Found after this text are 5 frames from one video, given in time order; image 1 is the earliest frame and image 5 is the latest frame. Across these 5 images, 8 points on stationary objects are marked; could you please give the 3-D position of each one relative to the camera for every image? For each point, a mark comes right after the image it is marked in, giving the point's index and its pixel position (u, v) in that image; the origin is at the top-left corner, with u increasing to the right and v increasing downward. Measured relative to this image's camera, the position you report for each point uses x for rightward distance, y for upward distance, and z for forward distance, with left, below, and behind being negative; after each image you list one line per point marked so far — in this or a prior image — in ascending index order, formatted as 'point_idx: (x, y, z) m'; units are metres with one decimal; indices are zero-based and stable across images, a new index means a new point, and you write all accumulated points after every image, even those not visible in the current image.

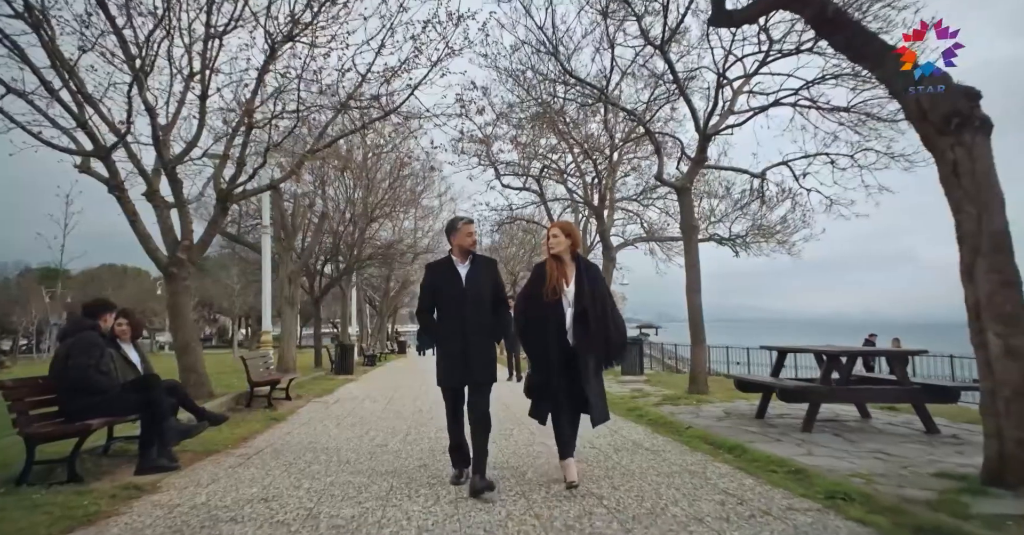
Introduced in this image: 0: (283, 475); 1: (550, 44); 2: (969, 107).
0: (-2.3, -2.1, +6.1) m
1: (+0.9, +5.6, +14.7) m
2: (+4.3, +1.5, +5.5) m
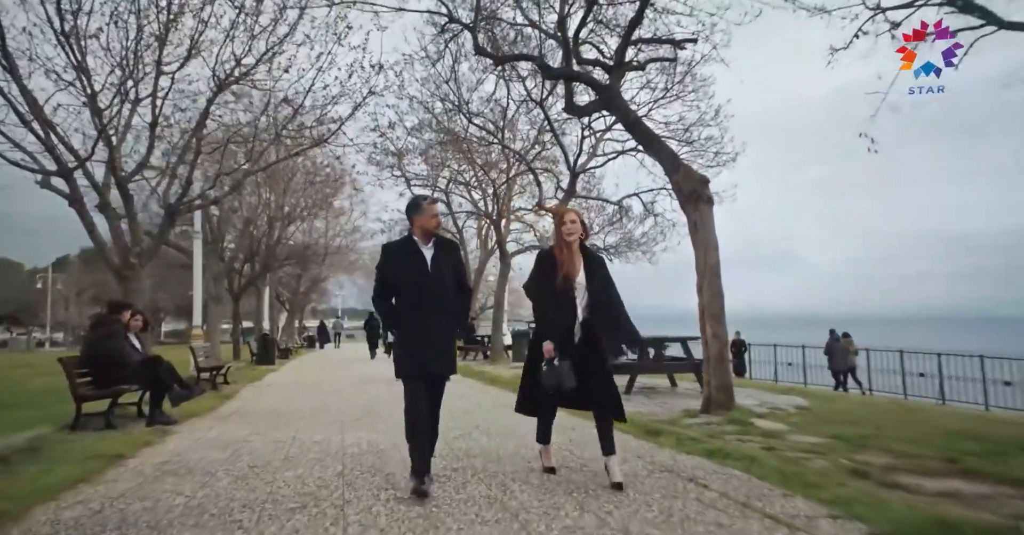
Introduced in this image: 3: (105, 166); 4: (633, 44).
0: (-3.7, -2.3, +8.8) m
1: (-1.8, +5.4, +17.8) m
2: (+3.0, +1.3, +9.2) m
3: (-9.2, +2.3, +13.3) m
4: (+2.2, +4.2, +11.0) m
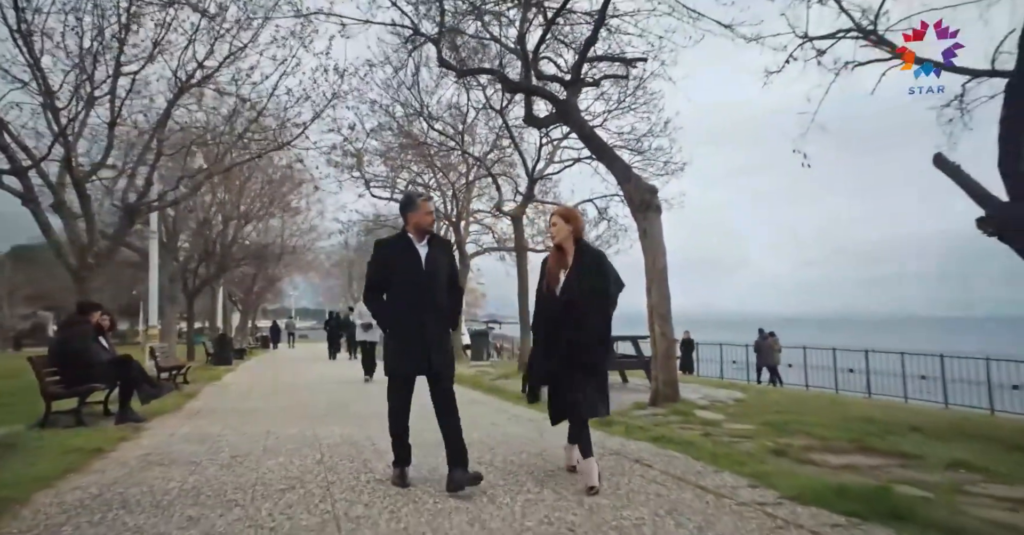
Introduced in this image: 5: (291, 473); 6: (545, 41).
0: (-4.3, -2.4, +9.1) m
1: (-3.0, +5.4, +18.2) m
2: (+2.3, +1.2, +10.0) m
3: (-10.1, +2.3, +13.2) m
4: (+1.5, +4.1, +11.7) m
5: (-2.0, -1.9, +5.3) m
6: (+0.7, +4.5, +11.8) m
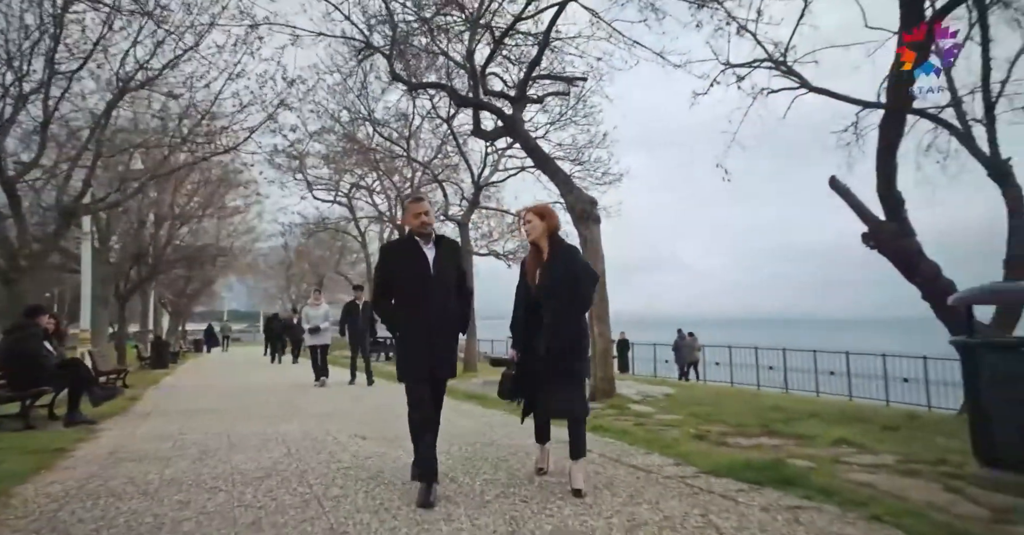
0: (-5.1, -2.4, +9.2) m
1: (-4.7, +5.3, +18.4) m
2: (+1.4, +1.1, +10.8) m
3: (-11.3, +2.3, +12.8) m
4: (+0.5, +4.0, +12.5) m
5: (-2.4, -1.9, +5.8) m
6: (-0.4, +4.4, +12.5) m
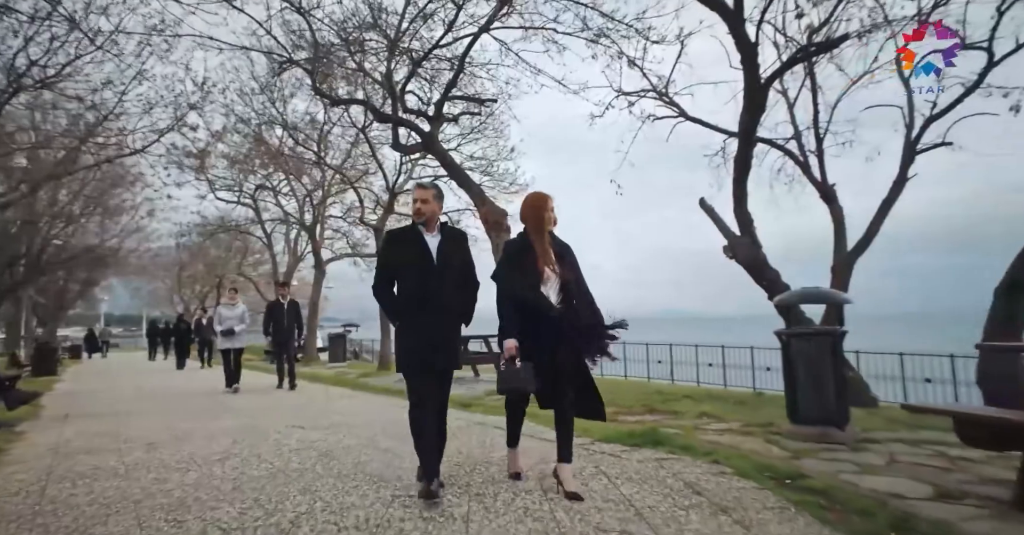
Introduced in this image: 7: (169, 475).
0: (-6.4, -2.5, +9.4) m
1: (-7.5, +5.2, +18.6) m
2: (-0.2, +1.0, +12.1) m
3: (-13.1, +2.3, +11.9) m
4: (-1.4, +3.9, +13.5) m
5: (-3.2, -2.0, +6.4) m
6: (-2.3, +4.3, +13.4) m
7: (-3.0, -1.8, +5.2) m
